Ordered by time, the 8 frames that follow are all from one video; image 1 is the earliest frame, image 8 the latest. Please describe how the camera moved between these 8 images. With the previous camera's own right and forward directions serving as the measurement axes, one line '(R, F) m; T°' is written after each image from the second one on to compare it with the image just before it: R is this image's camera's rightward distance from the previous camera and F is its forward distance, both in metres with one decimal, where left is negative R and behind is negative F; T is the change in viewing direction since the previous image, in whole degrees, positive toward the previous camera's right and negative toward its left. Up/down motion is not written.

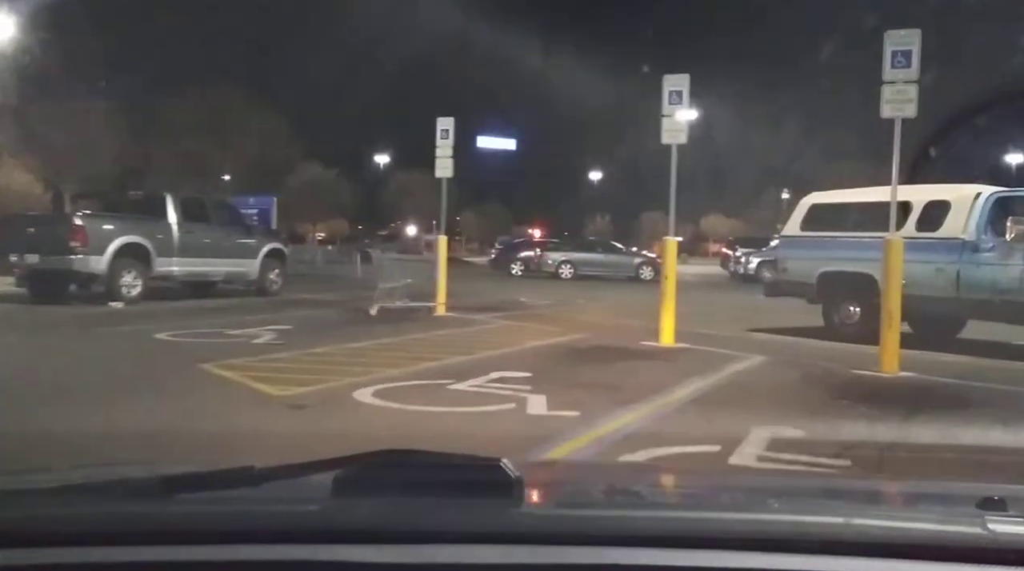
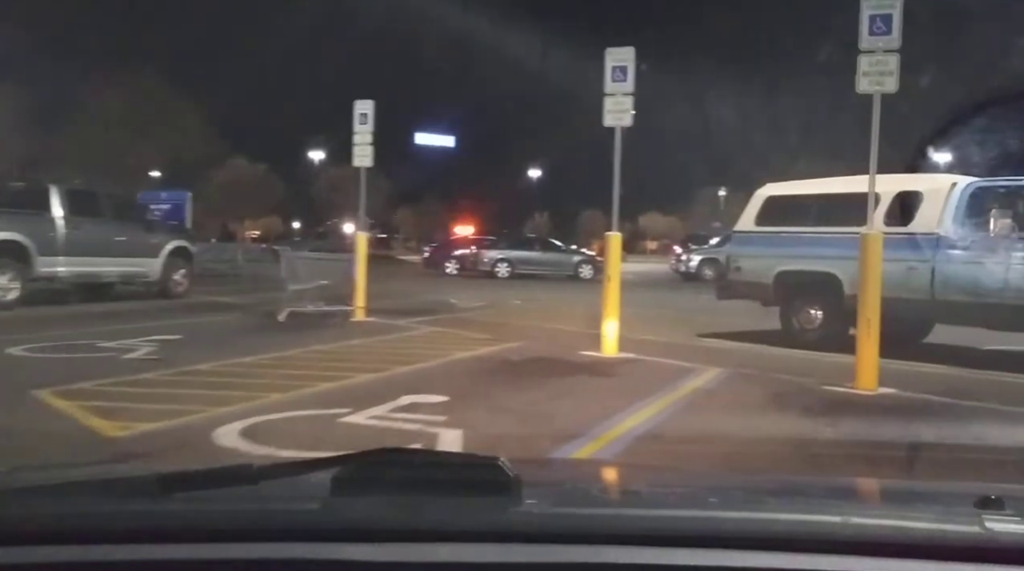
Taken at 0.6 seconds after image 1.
(-0.1, 0.0) m; +2°
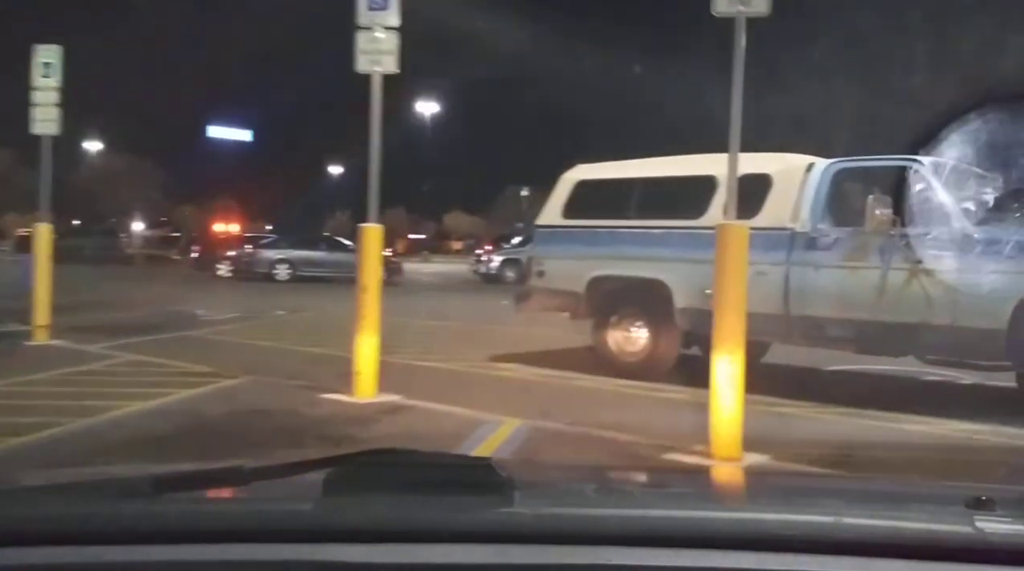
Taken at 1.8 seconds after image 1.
(-1.2, -0.6) m; +13°
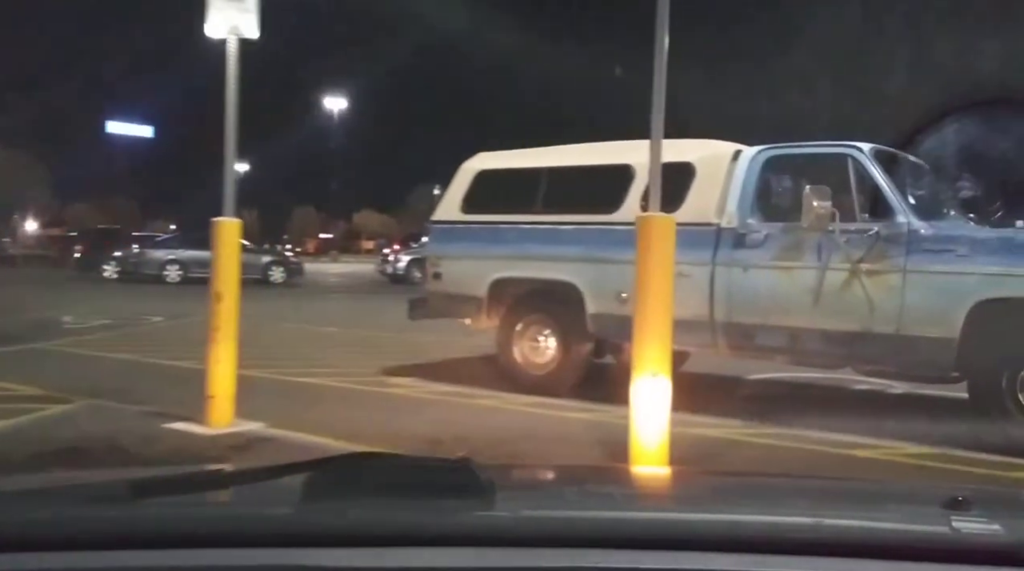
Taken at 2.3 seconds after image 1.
(+0.7, +0.8) m; -4°
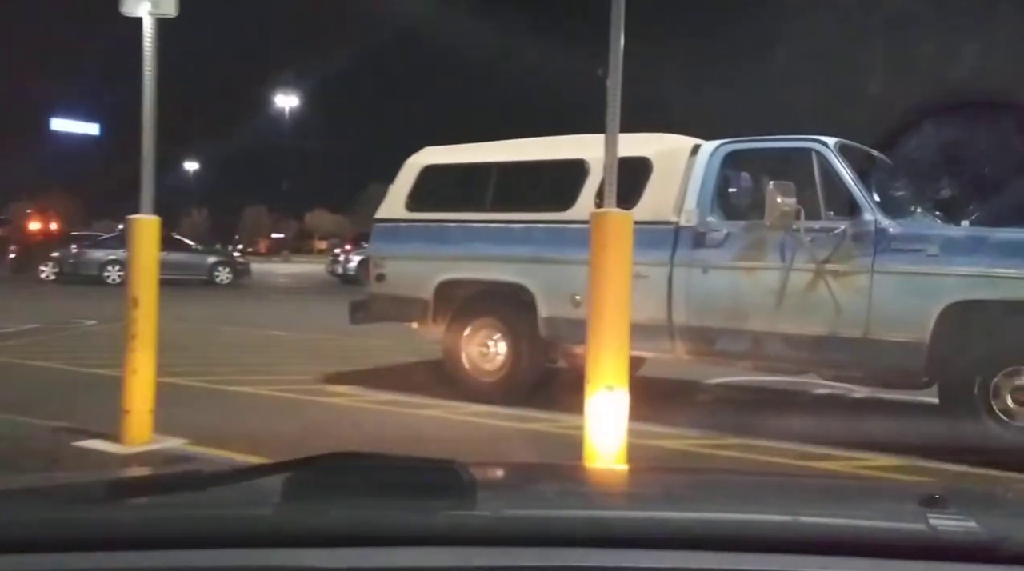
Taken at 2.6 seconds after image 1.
(-0.1, 0.0) m; +3°
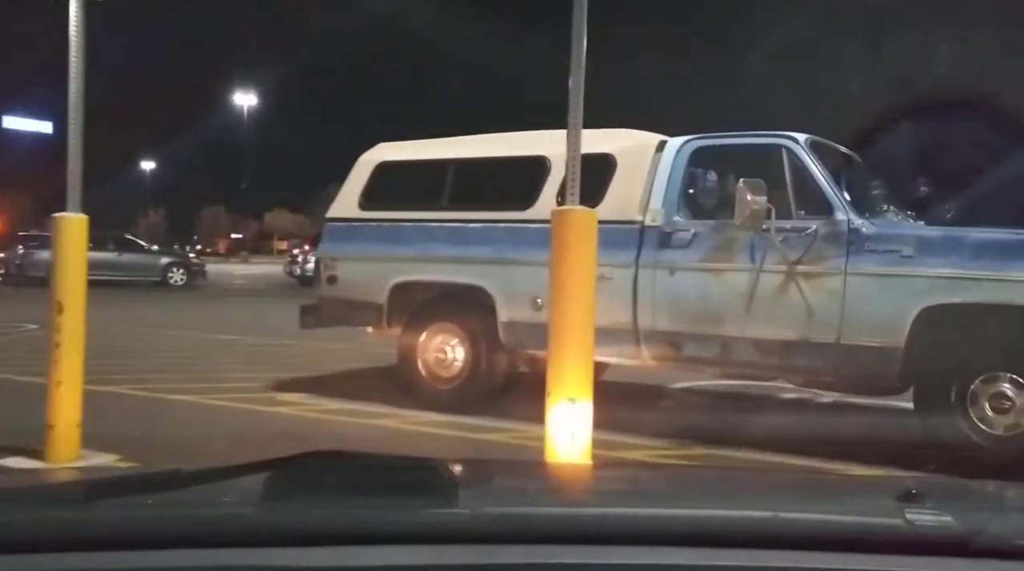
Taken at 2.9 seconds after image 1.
(0.0, 0.0) m; +2°
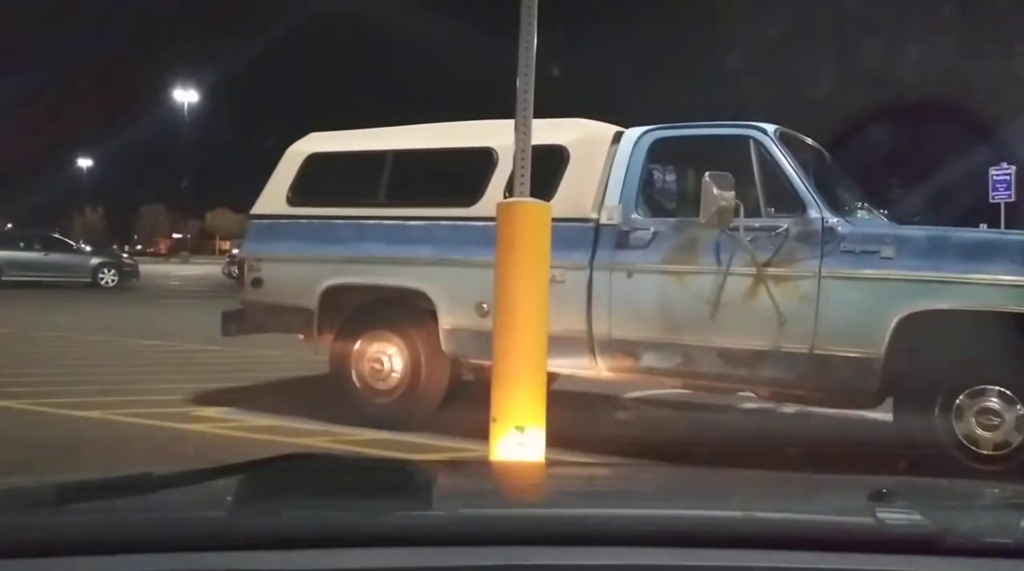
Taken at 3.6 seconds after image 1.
(-0.1, 0.0) m; +3°
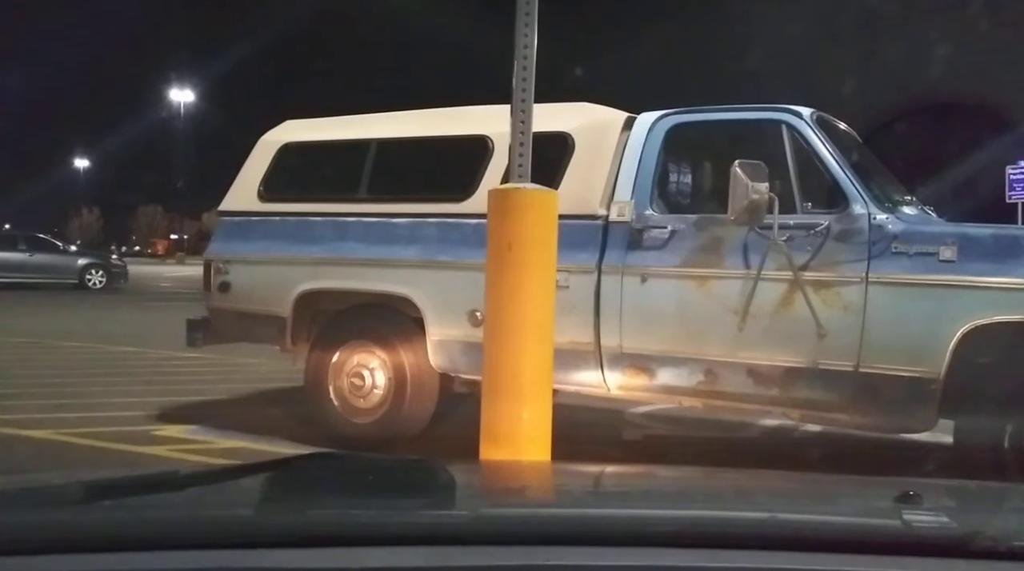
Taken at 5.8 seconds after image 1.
(-0.1, 0.0) m; 0°
